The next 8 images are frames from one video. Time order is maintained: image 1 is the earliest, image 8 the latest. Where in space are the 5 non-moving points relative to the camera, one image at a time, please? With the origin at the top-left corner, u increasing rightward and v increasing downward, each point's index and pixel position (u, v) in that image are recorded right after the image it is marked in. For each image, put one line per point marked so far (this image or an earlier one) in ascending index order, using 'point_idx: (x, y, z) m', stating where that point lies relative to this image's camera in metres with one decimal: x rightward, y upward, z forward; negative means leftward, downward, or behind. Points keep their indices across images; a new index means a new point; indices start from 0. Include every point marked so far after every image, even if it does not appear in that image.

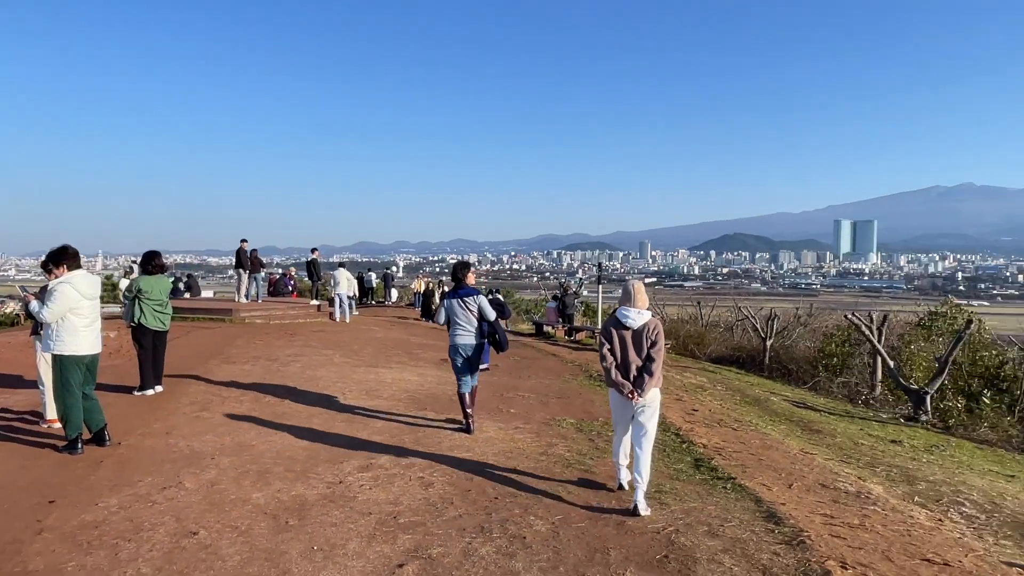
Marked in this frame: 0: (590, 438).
0: (+0.6, -1.3, +6.3) m
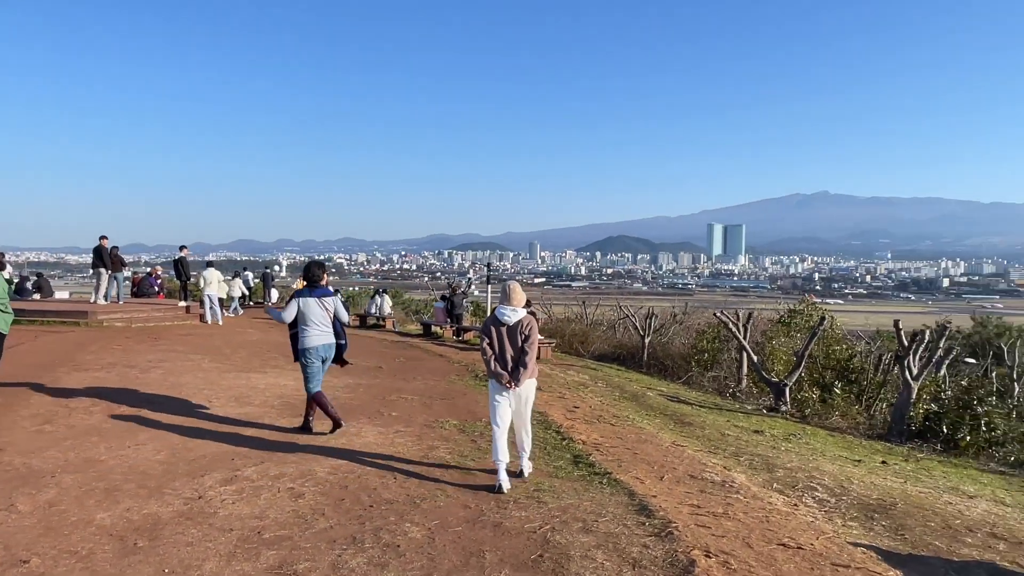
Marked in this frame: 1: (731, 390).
0: (-0.4, -1.3, +6.3) m
1: (+4.0, -1.9, +13.3) m
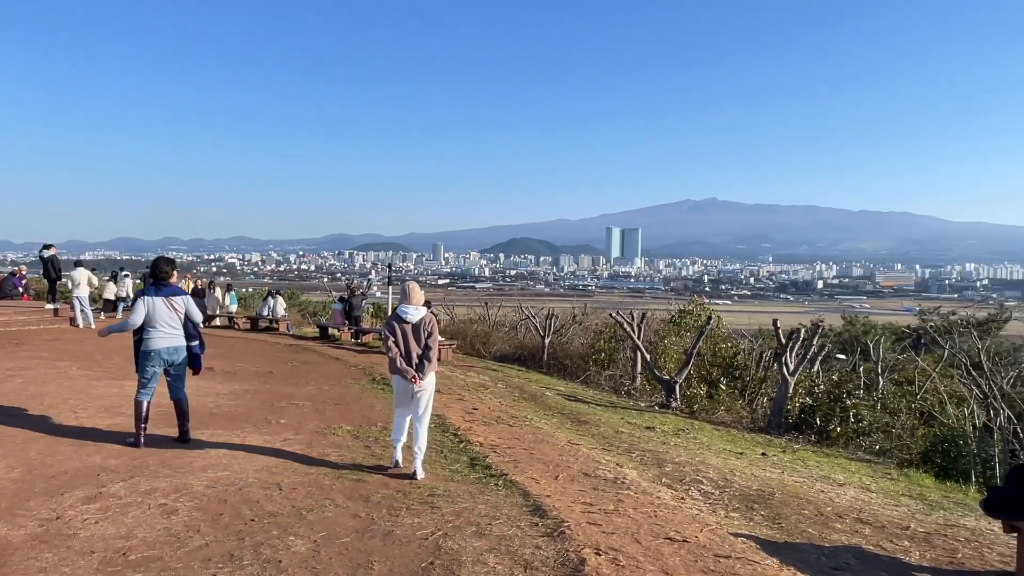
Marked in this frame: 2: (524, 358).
0: (-1.3, -1.3, +6.1) m
1: (+2.2, -1.9, +13.7) m
2: (+0.3, -1.6, +16.9) m
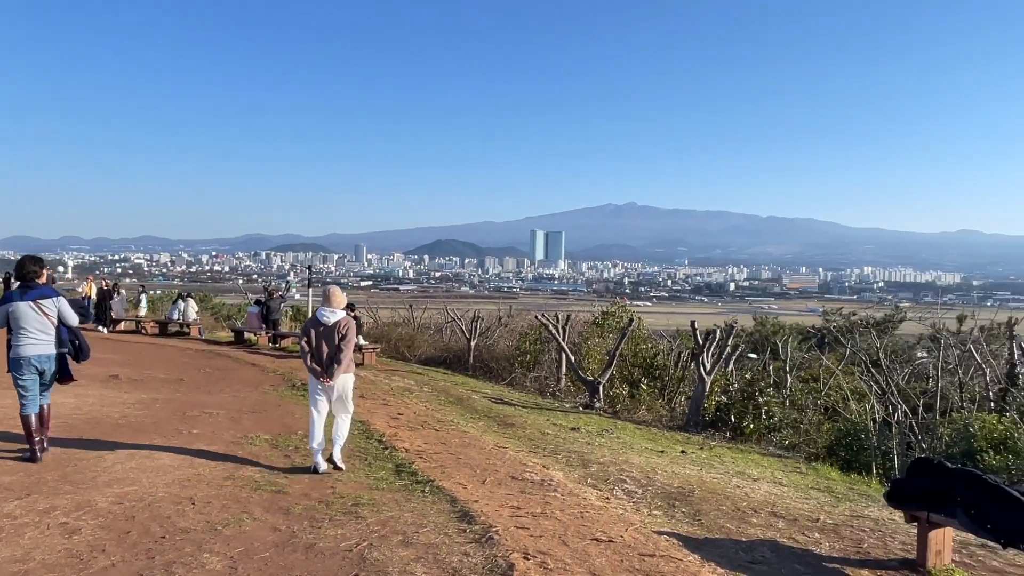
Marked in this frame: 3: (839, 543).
0: (-1.9, -1.4, +5.9) m
1: (+0.7, -1.9, +13.8) m
2: (-1.4, -1.7, +16.8) m
3: (+2.1, -1.7, +4.8) m
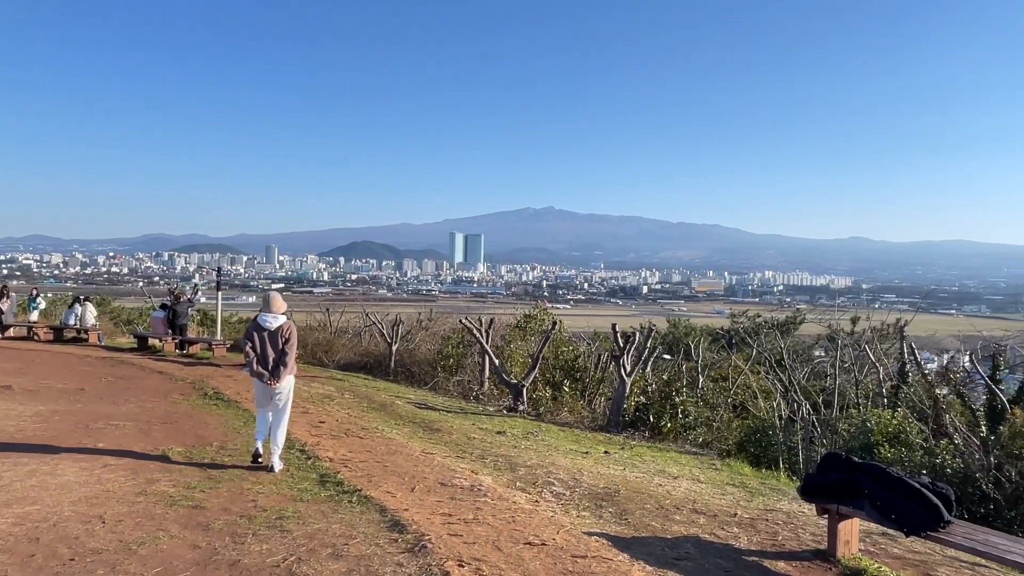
0: (-2.4, -1.4, +5.7) m
1: (-0.7, -2.0, +13.8) m
2: (-3.2, -1.8, +16.5) m
3: (+1.7, -1.7, +5.0) m
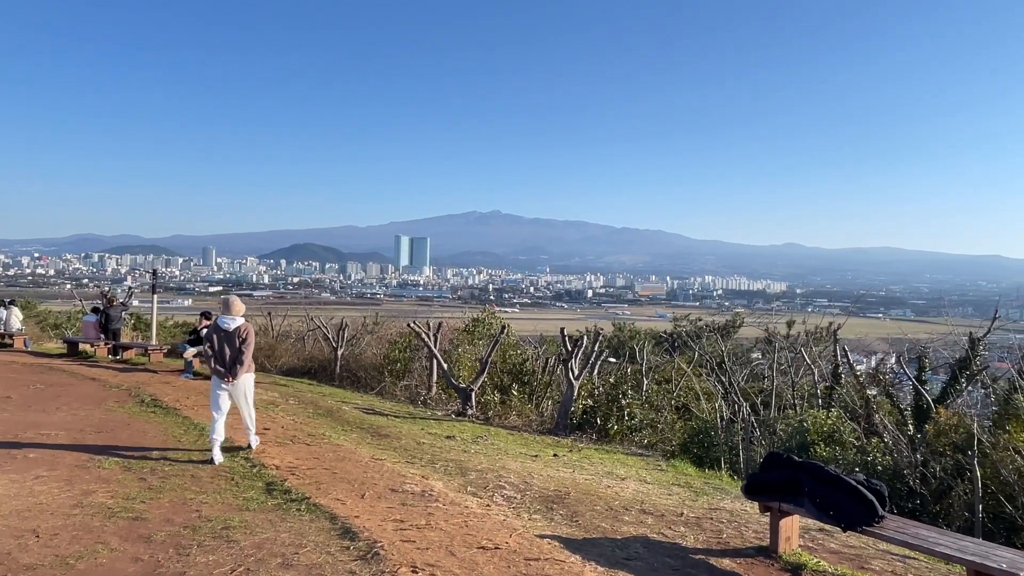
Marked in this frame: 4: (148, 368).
0: (-2.8, -1.4, +5.5) m
1: (-1.7, -2.1, +13.7) m
2: (-4.4, -1.9, +16.2) m
3: (+1.3, -1.7, +5.1) m
4: (-6.6, -1.4, +13.1) m
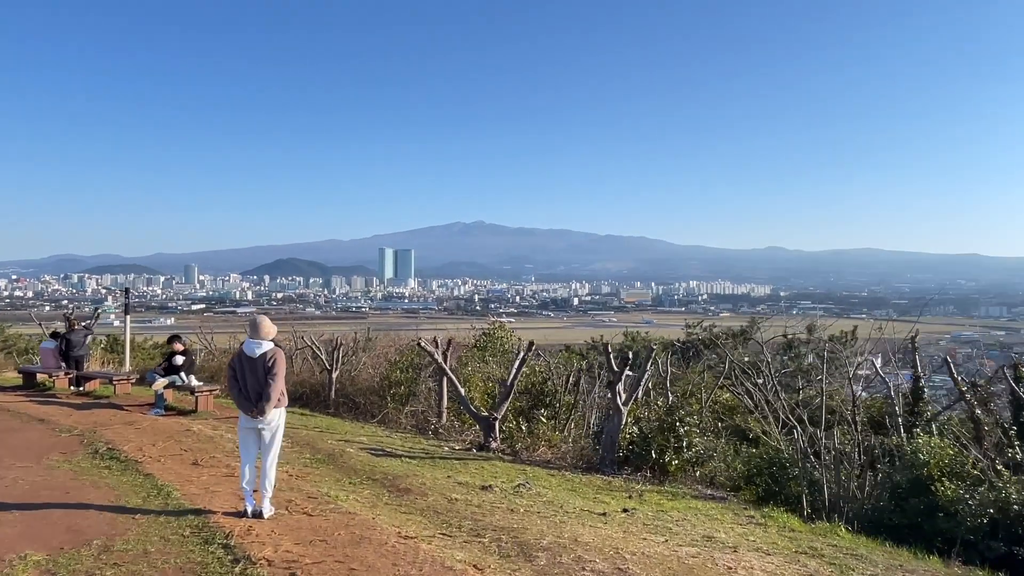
0: (-2.3, -1.5, +3.7) m
1: (-1.4, -2.3, +11.9) m
2: (-4.1, -2.2, +14.4) m
3: (+1.9, -1.8, +3.4) m
4: (-6.2, -1.8, +11.2) m
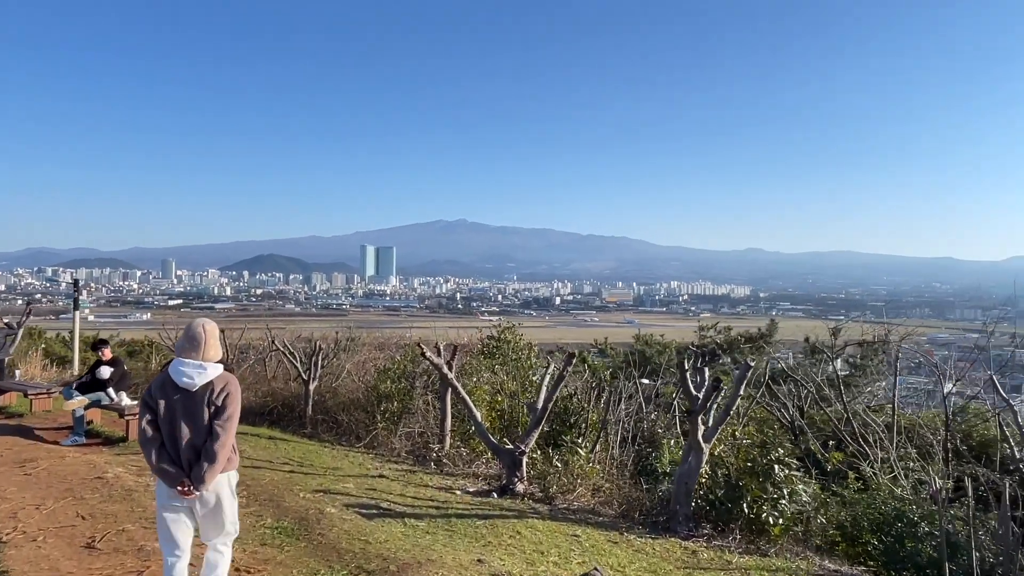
0: (-1.8, -1.5, +1.3) m
1: (-1.1, -2.2, +9.5) m
2: (-3.9, -2.0, +11.9) m
3: (+2.4, -1.7, +1.1) m
4: (-5.9, -1.6, +8.7) m
